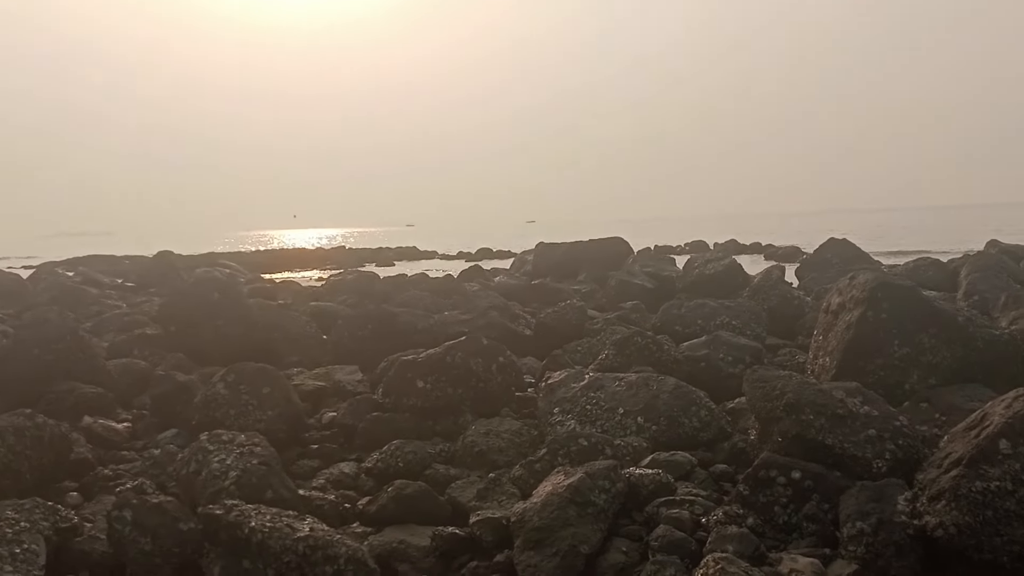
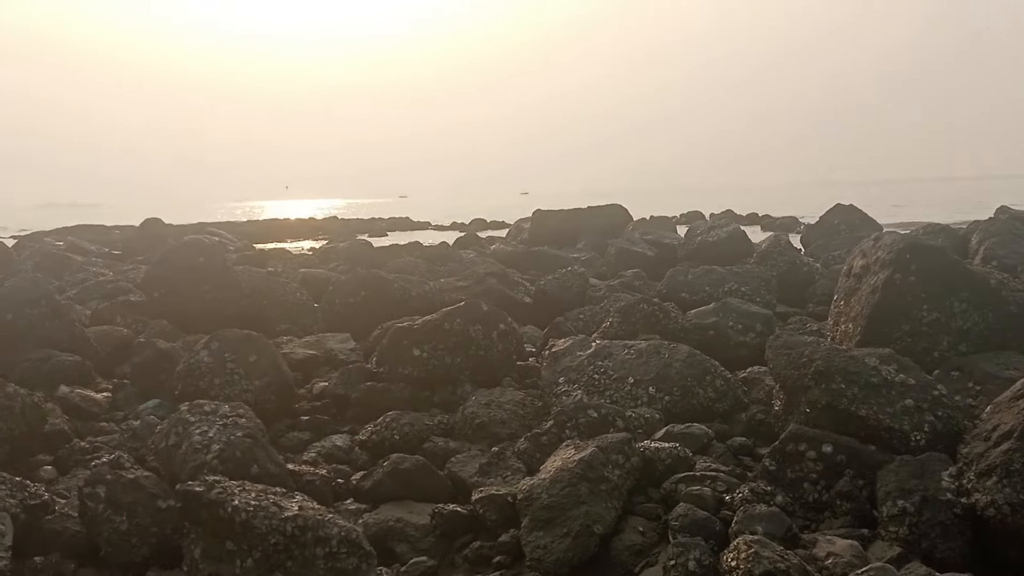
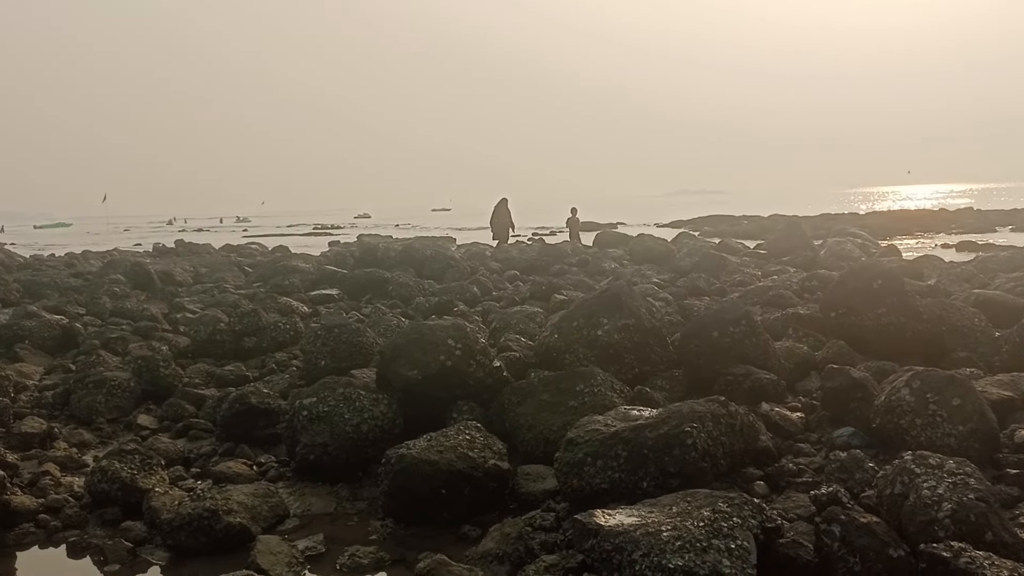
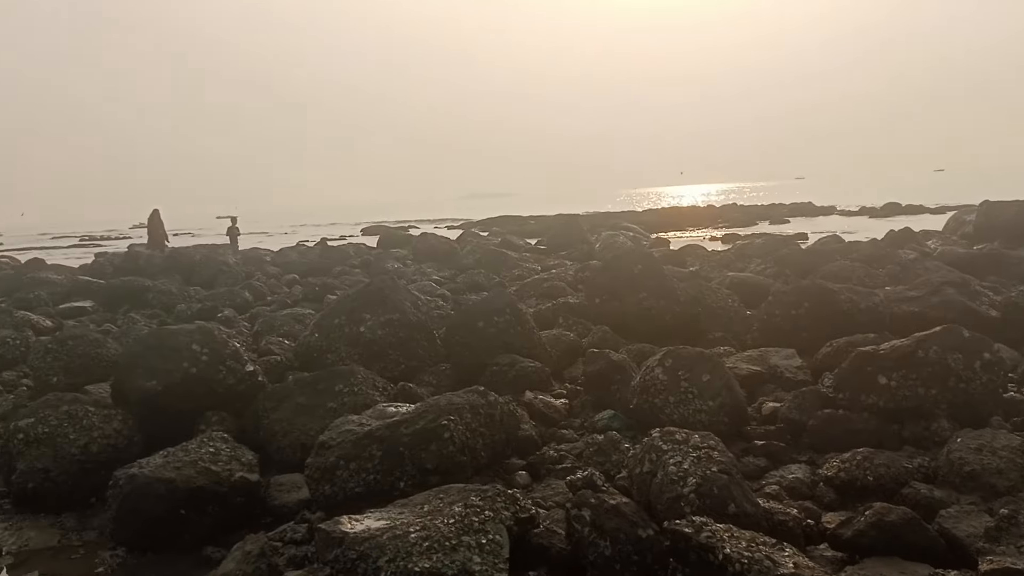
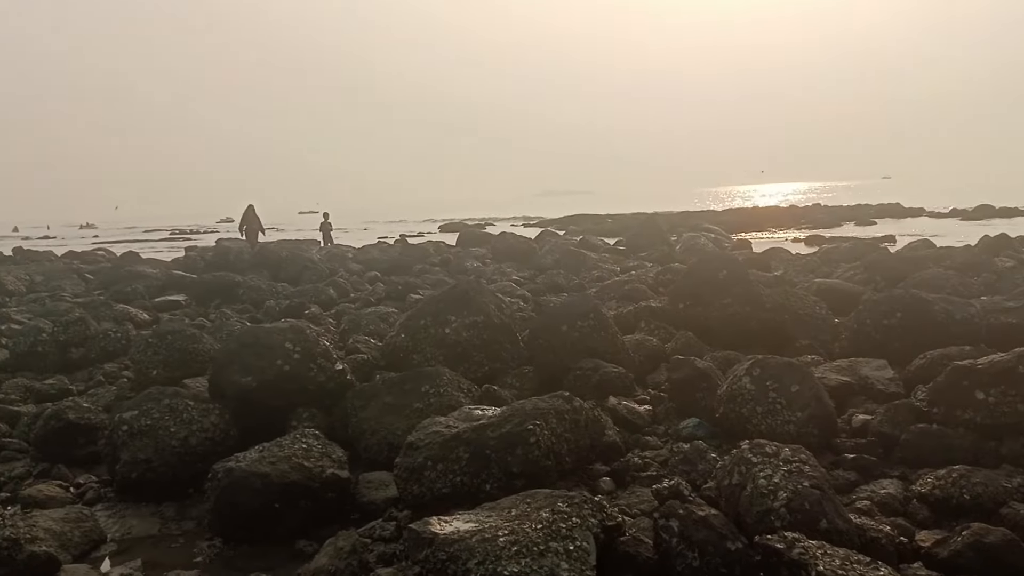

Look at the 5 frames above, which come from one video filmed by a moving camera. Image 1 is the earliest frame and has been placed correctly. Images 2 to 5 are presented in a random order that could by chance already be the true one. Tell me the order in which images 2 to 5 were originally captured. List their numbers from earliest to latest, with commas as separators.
2, 4, 5, 3
